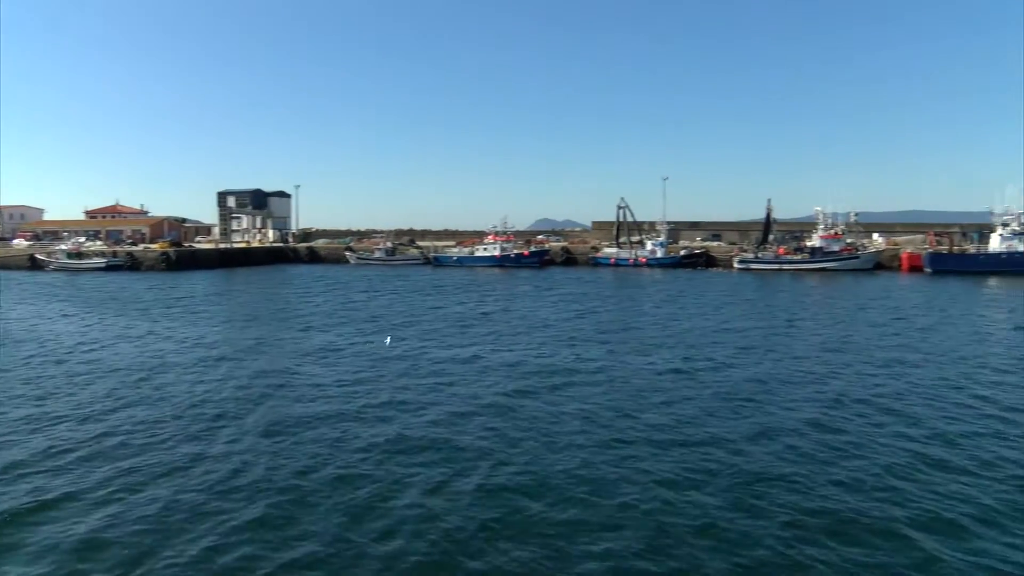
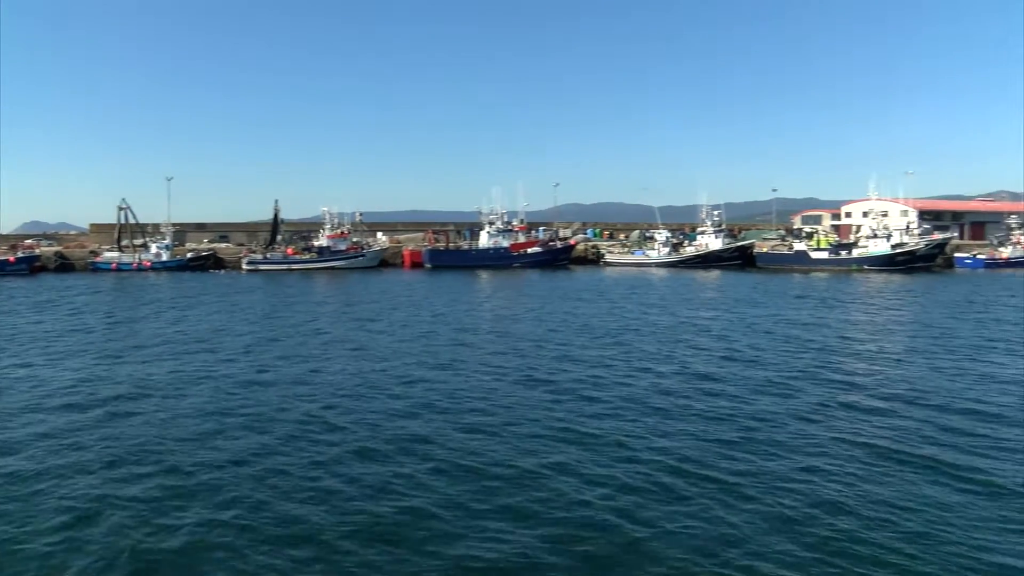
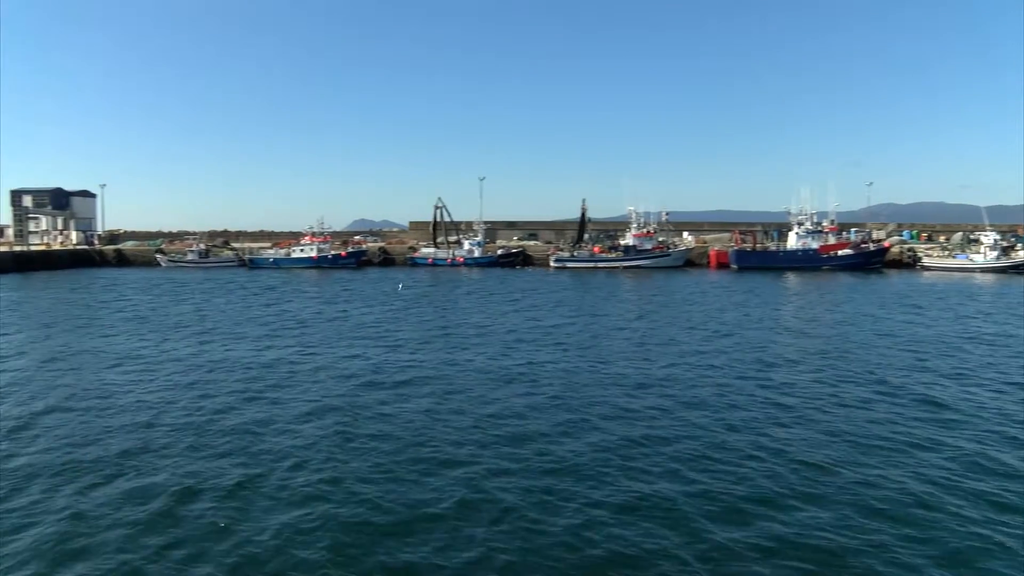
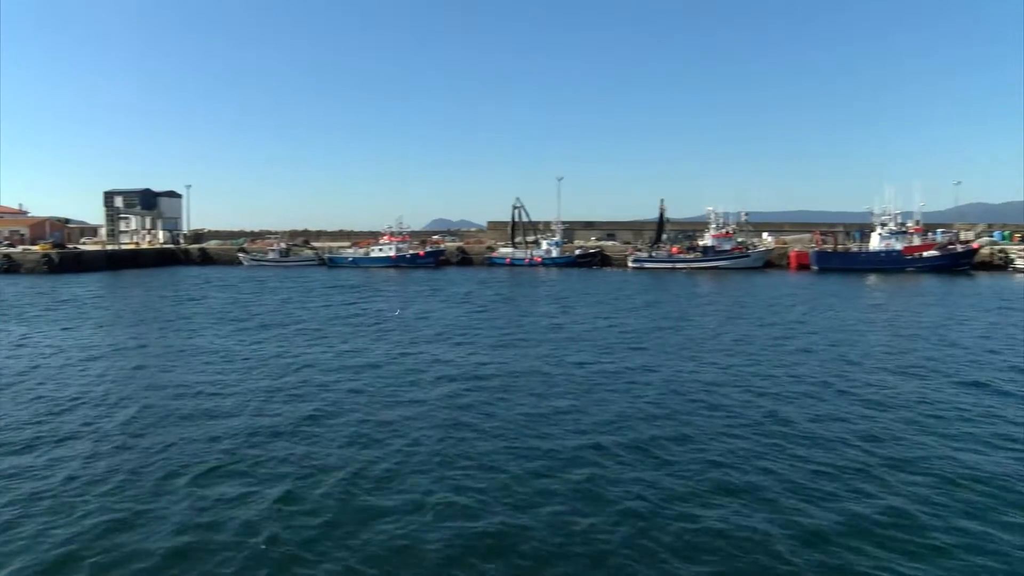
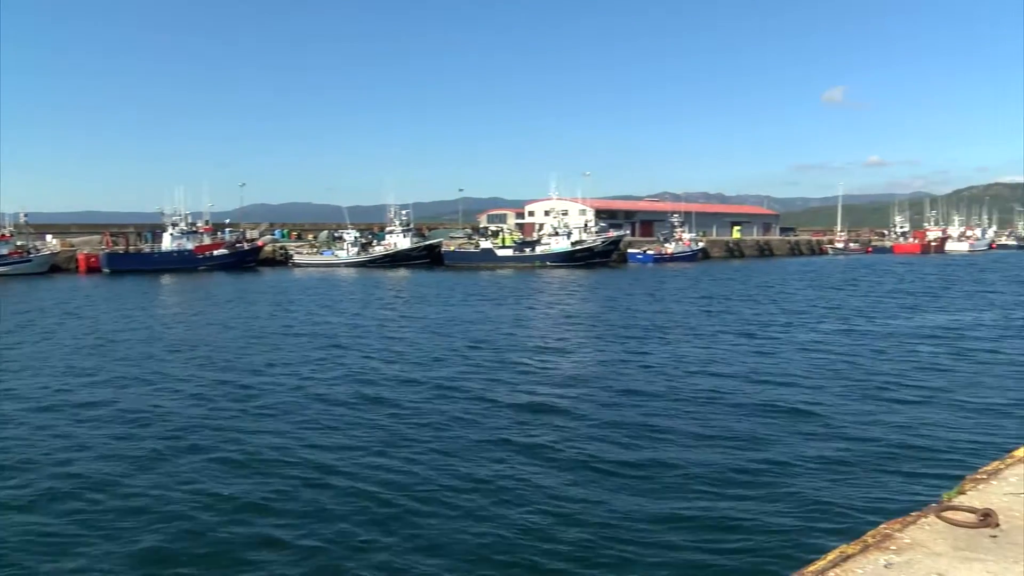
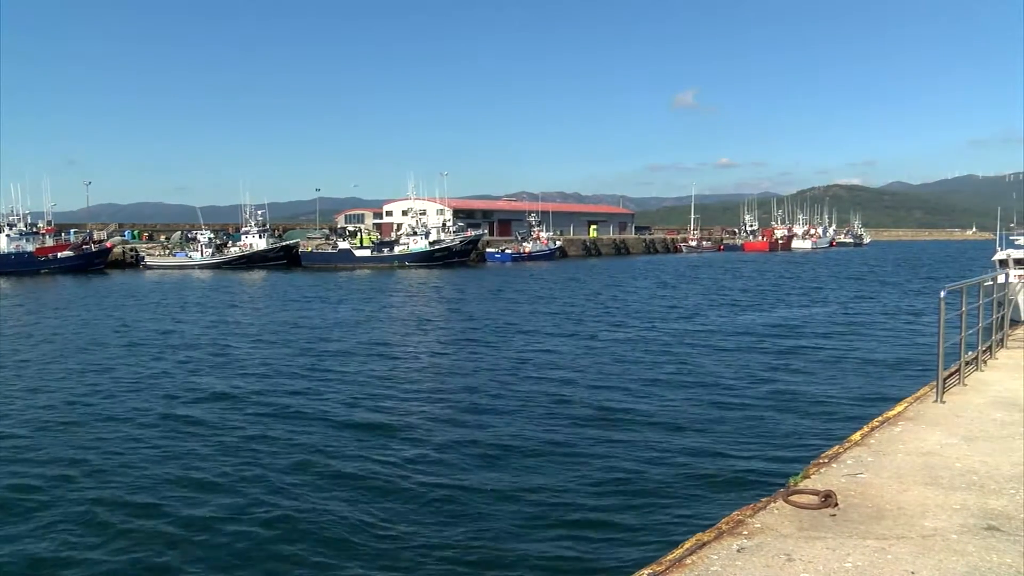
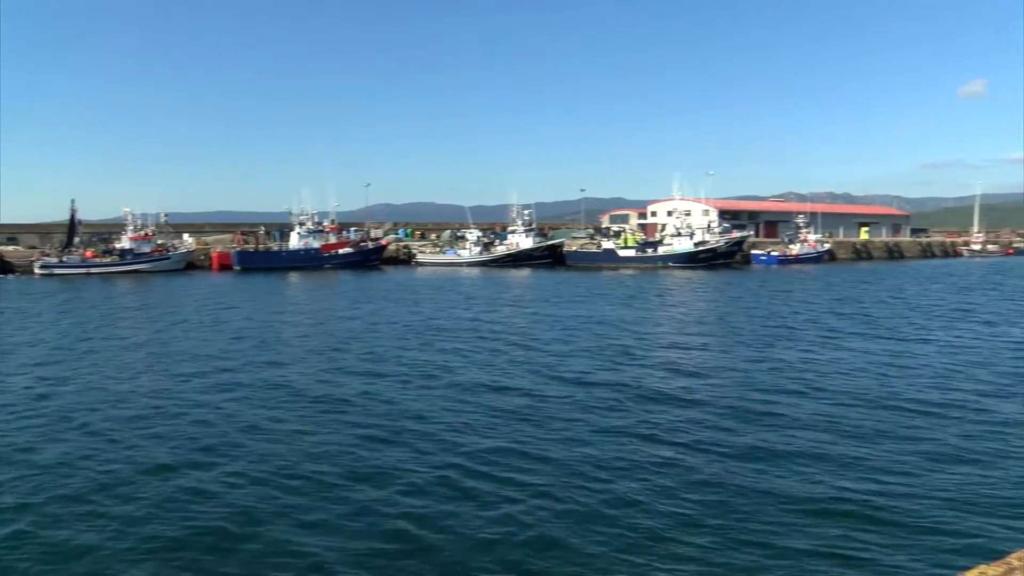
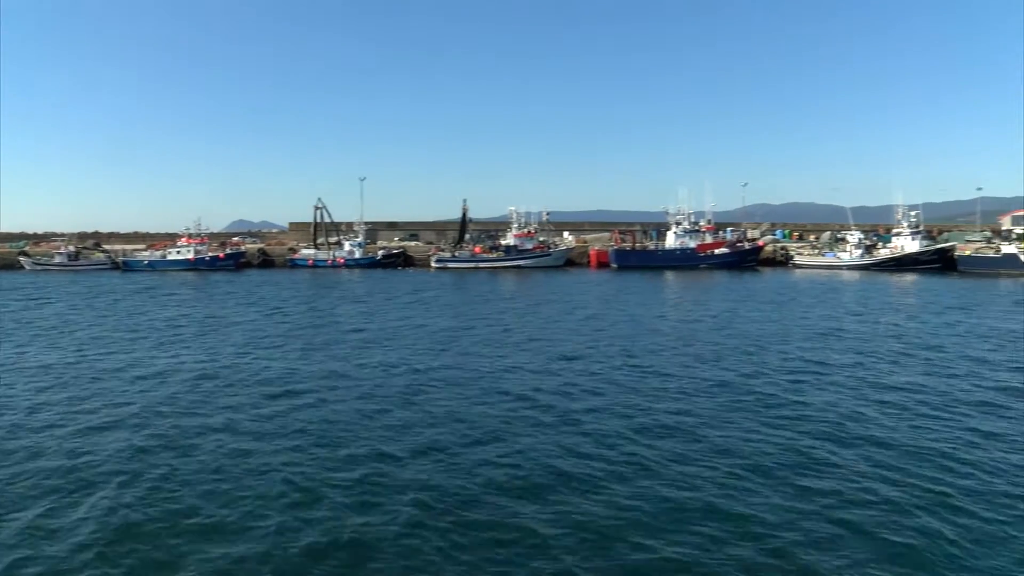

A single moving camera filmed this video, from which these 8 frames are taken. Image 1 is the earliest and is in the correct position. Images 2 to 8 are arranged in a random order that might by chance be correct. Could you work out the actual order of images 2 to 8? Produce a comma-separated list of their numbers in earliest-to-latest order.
4, 3, 8, 2, 7, 5, 6
